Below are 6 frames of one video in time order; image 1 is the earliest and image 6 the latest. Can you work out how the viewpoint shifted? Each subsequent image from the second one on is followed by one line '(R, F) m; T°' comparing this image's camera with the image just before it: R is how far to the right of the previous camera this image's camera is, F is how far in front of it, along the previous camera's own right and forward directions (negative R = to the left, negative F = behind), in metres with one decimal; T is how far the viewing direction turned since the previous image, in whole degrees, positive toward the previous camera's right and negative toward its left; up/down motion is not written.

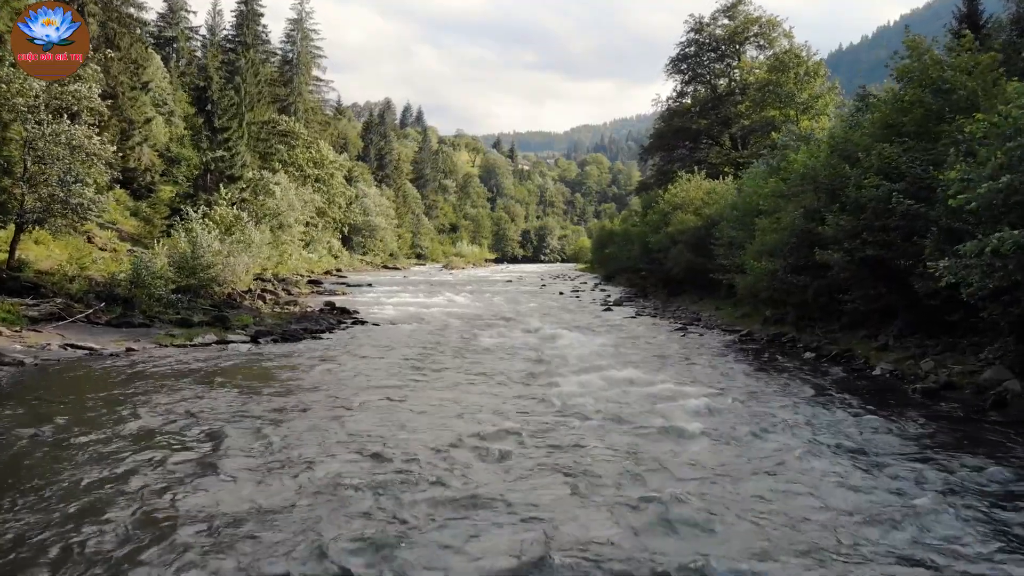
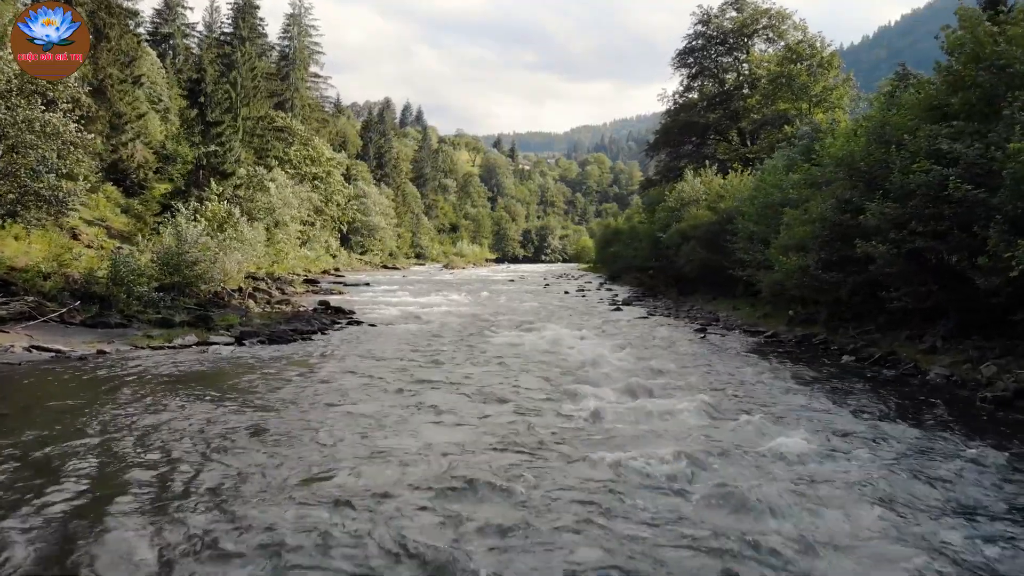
(-0.2, +1.4) m; 0°
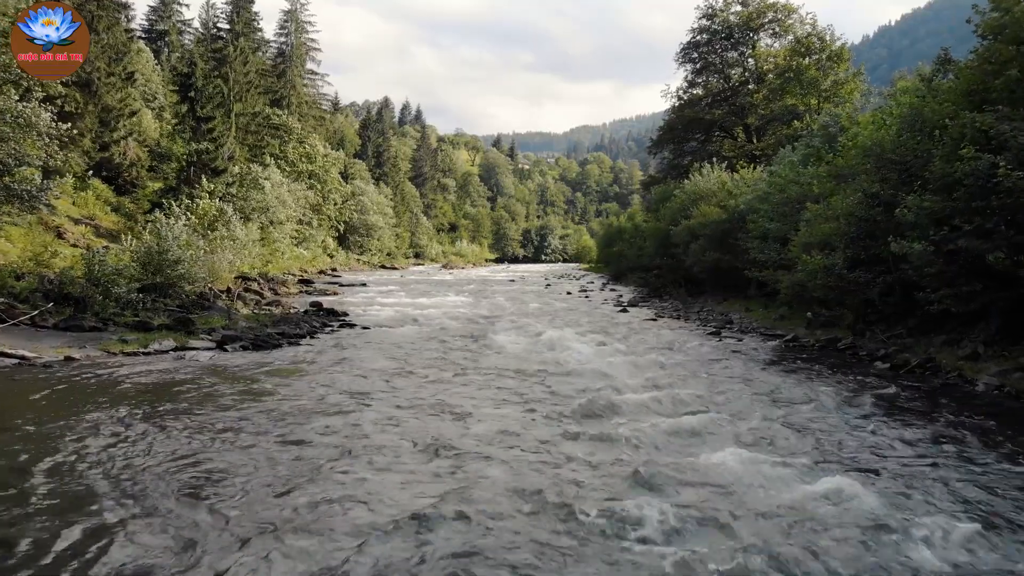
(-0.1, +1.1) m; 0°
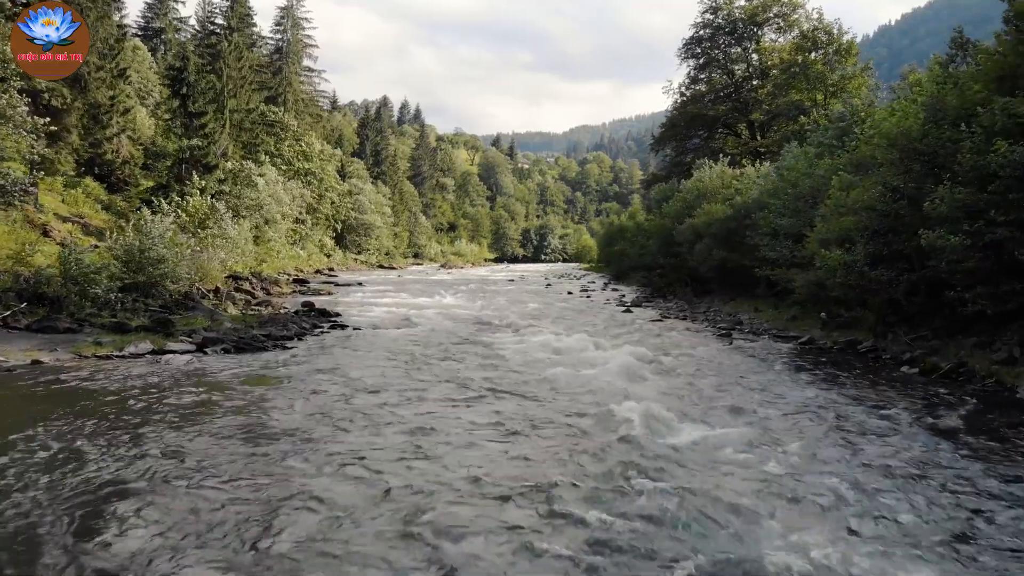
(0.0, +0.9) m; 0°
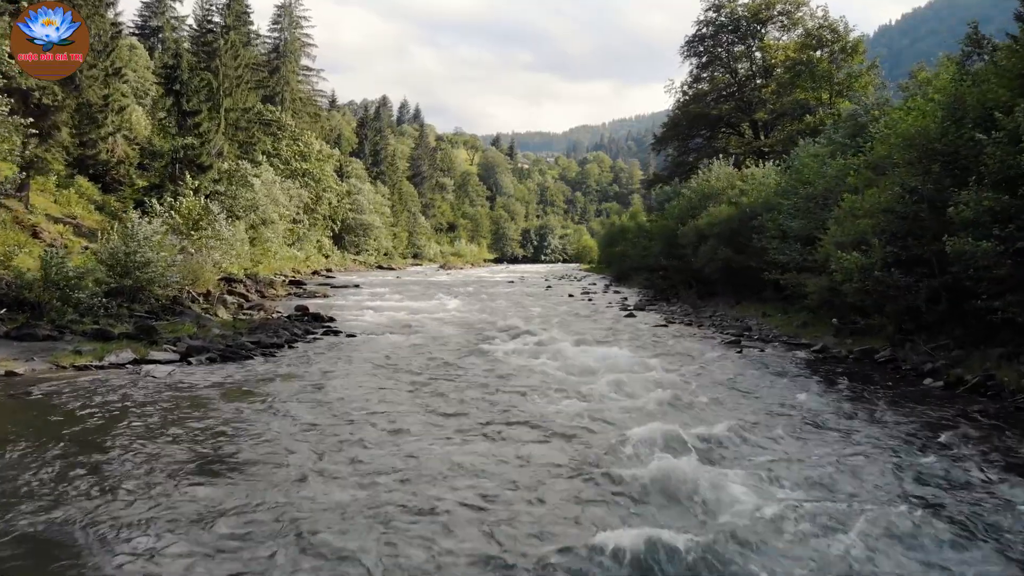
(0.0, +0.6) m; 0°
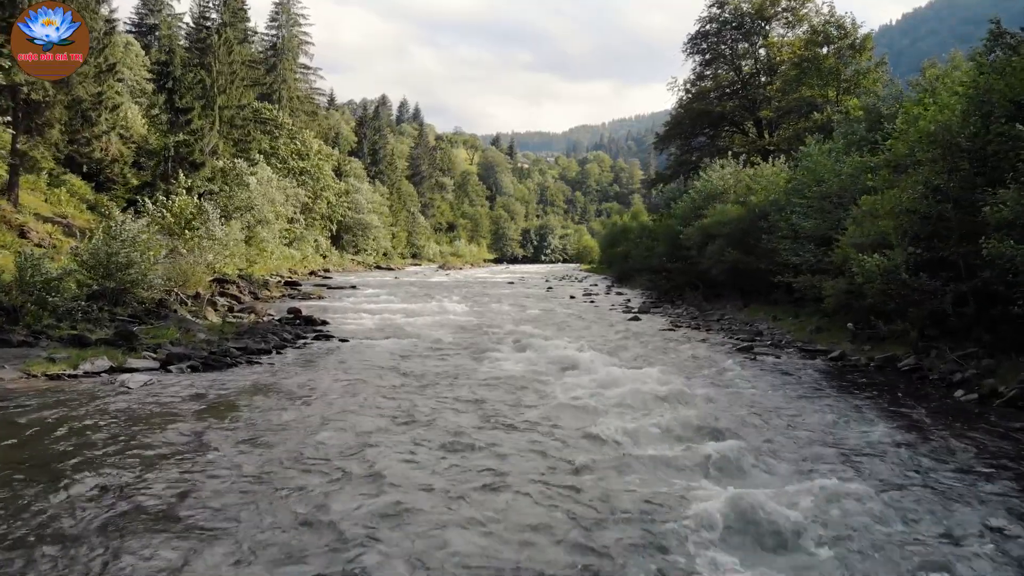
(0.0, +0.8) m; 0°
